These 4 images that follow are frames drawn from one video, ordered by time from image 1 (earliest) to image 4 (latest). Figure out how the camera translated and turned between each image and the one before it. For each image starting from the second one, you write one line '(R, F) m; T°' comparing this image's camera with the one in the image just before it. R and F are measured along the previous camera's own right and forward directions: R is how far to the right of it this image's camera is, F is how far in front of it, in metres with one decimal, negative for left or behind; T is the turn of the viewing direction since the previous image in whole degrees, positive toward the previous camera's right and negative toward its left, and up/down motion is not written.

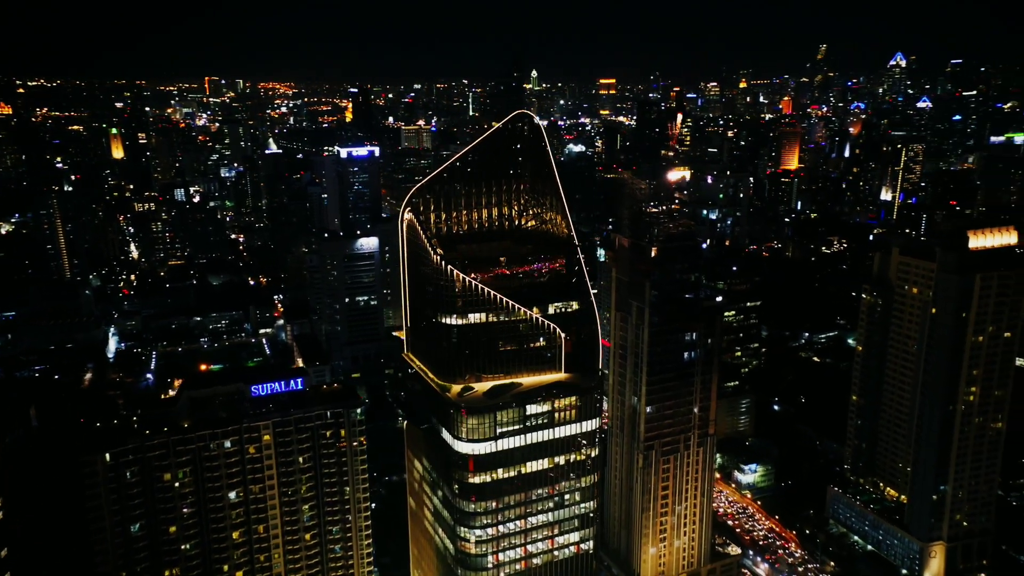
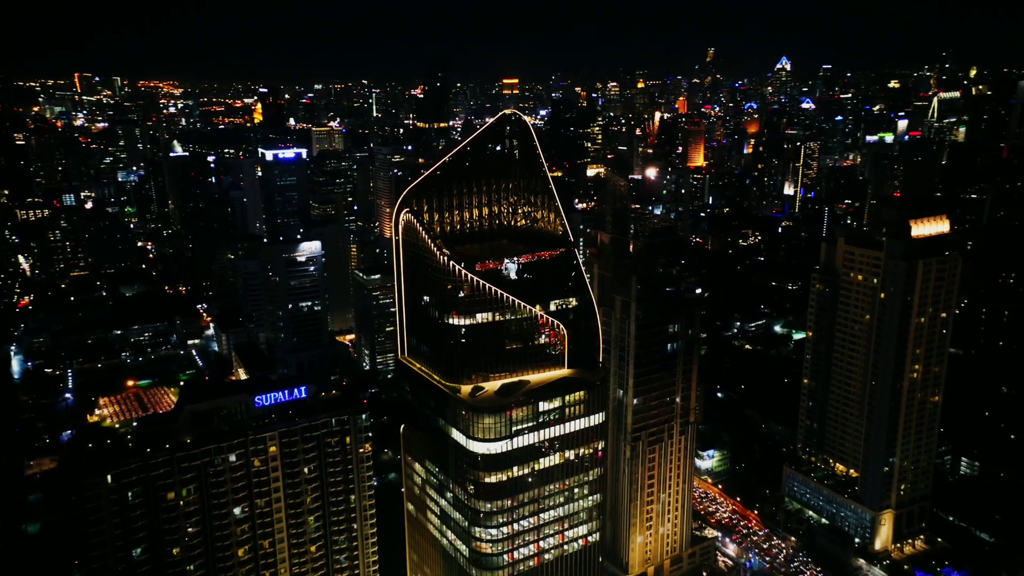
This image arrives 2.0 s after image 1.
(-3.0, 0.0) m; +7°
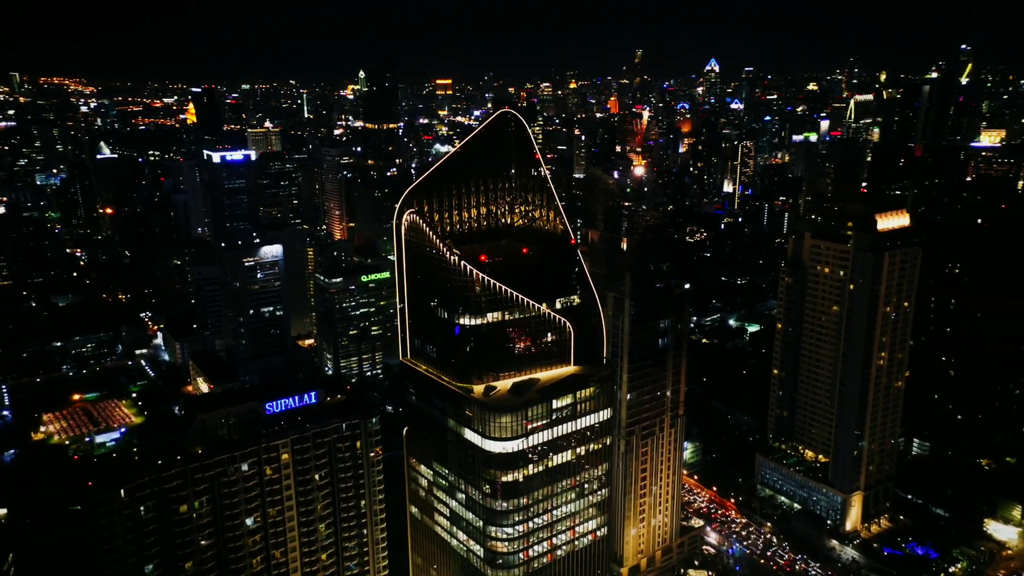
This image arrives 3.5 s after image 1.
(-2.2, 0.0) m; +5°
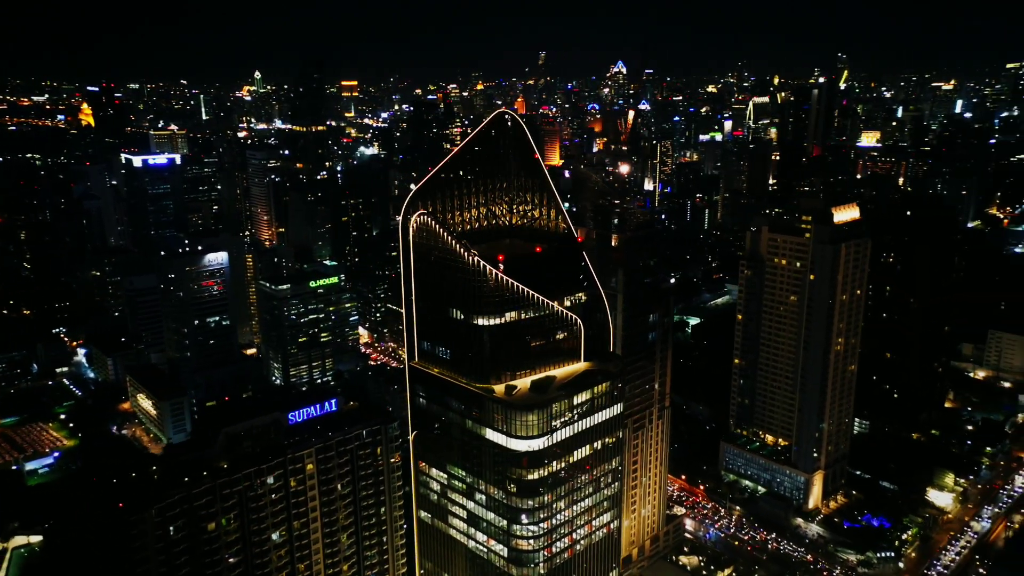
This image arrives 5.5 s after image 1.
(-3.2, +0.1) m; +7°
